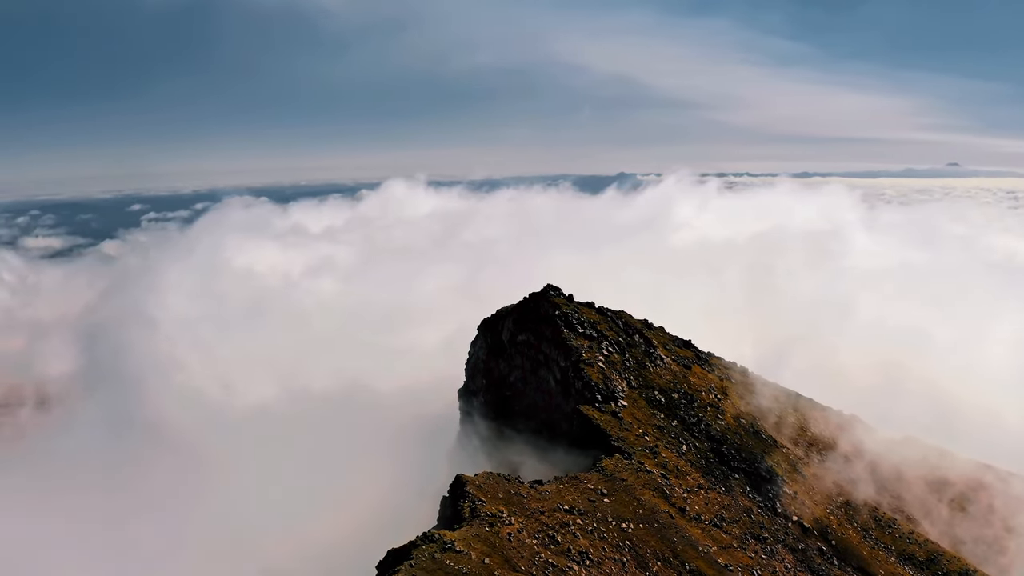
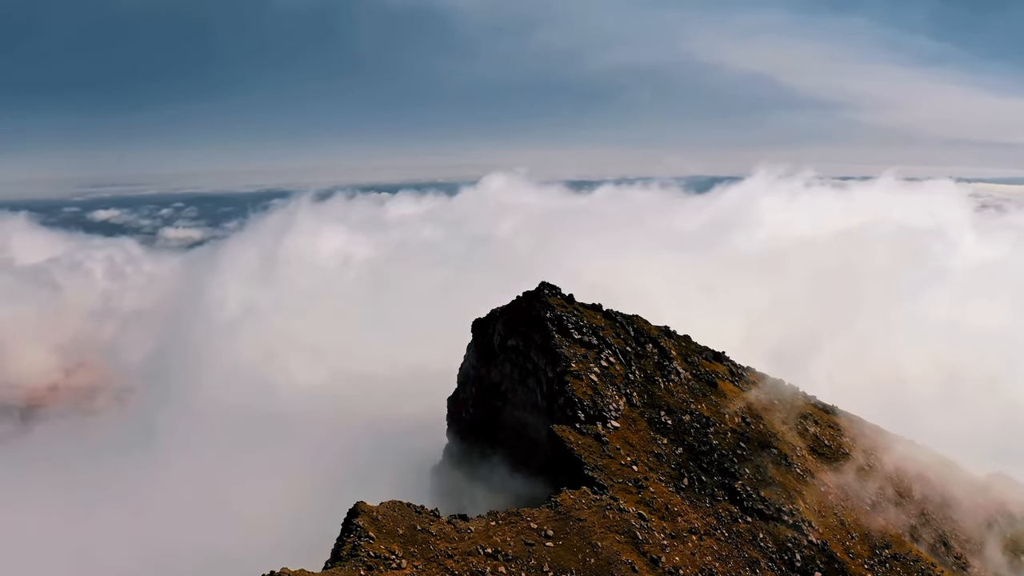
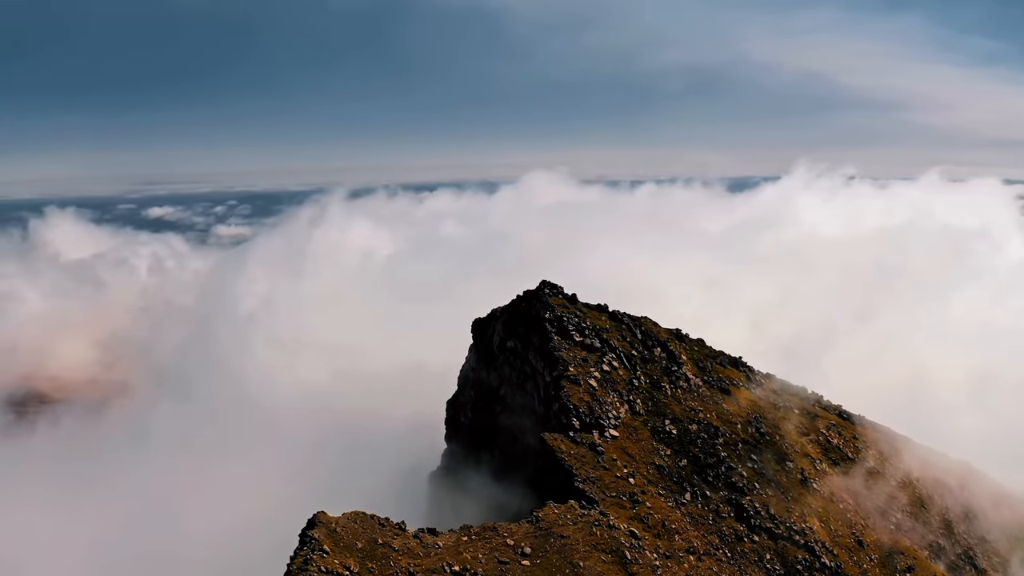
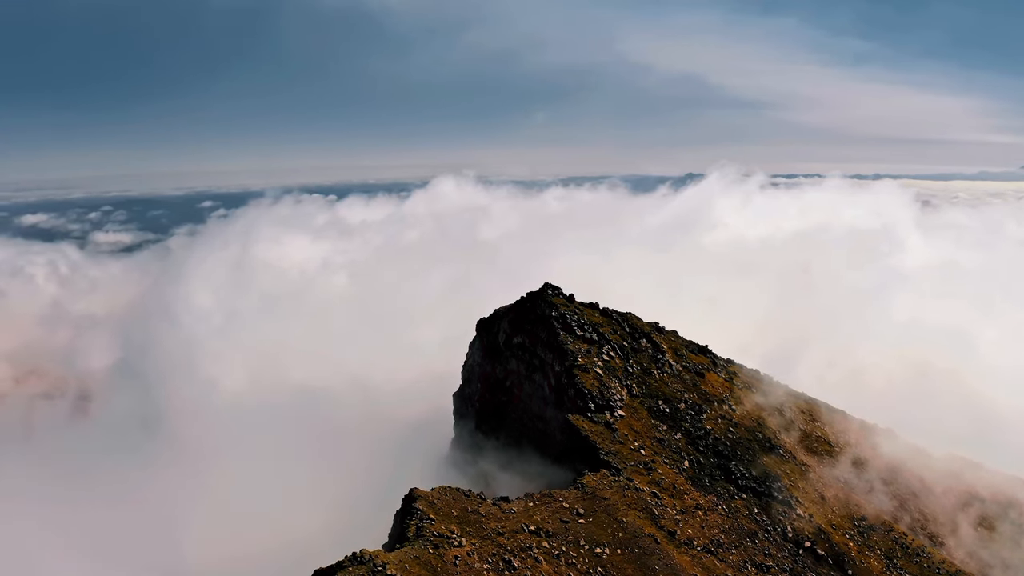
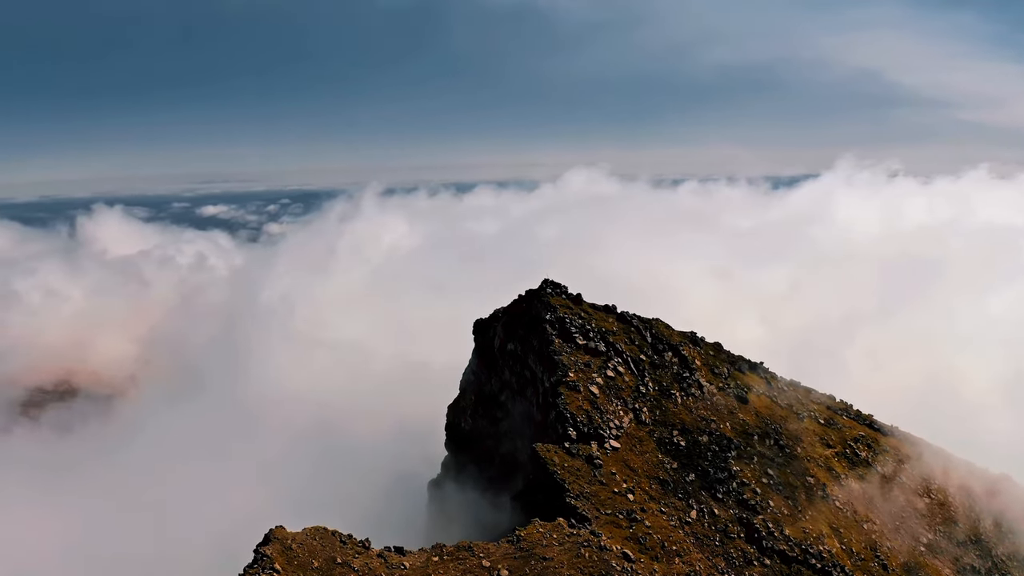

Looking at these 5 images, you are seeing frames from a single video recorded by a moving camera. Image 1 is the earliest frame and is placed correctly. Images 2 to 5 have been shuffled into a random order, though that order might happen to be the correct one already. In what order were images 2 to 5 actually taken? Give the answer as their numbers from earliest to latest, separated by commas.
4, 2, 3, 5
